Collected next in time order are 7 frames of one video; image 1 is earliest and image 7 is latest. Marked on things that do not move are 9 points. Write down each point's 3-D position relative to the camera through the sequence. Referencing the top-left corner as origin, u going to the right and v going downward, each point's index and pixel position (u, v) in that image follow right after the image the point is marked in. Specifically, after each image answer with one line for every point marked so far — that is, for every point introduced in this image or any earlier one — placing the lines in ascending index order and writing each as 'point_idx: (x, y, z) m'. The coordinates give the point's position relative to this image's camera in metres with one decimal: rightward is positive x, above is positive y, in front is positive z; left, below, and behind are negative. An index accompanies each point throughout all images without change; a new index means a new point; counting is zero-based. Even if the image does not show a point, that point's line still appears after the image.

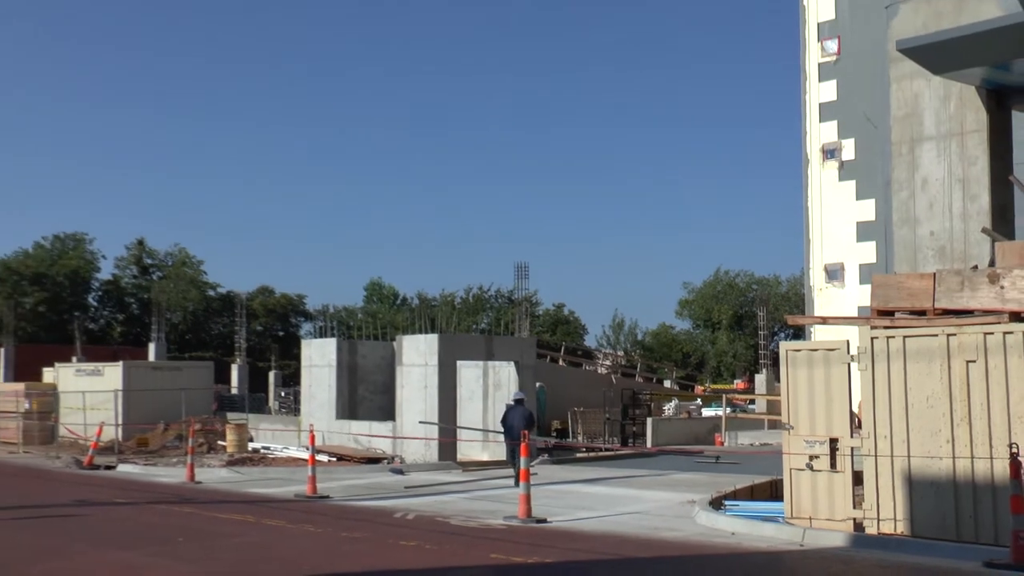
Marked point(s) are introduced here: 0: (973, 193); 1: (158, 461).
0: (+5.8, +1.2, +11.8) m
1: (-6.5, -3.2, +18.1) m
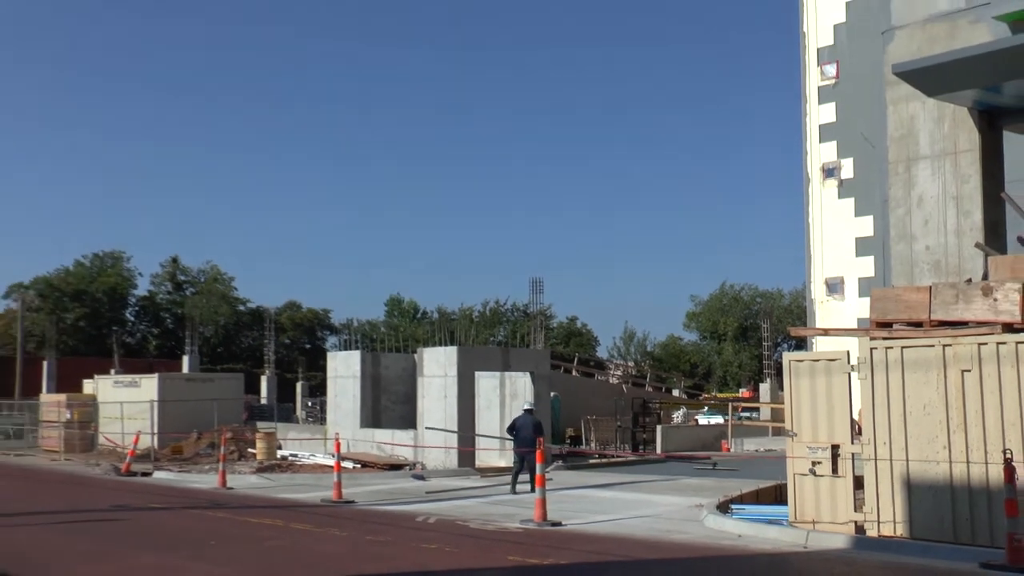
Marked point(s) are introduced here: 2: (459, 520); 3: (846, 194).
0: (+6.0, +1.0, +12.3) m
1: (-6.2, -3.5, +18.7) m
2: (-0.8, -3.3, +13.4) m
3: (+5.0, +1.4, +14.3) m
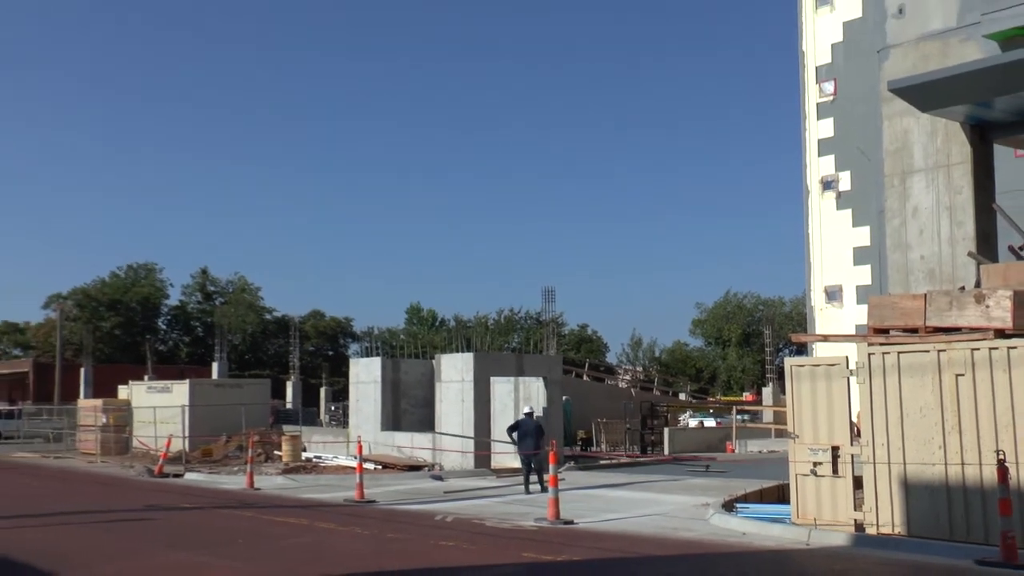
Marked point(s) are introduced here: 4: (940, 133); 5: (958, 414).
0: (+6.2, +0.9, +12.9) m
1: (-5.9, -3.7, +19.4) m
2: (-0.6, -3.4, +14.0) m
3: (+5.2, +1.3, +14.9) m
4: (+6.0, +2.2, +13.1) m
5: (+5.9, -1.7, +12.4) m
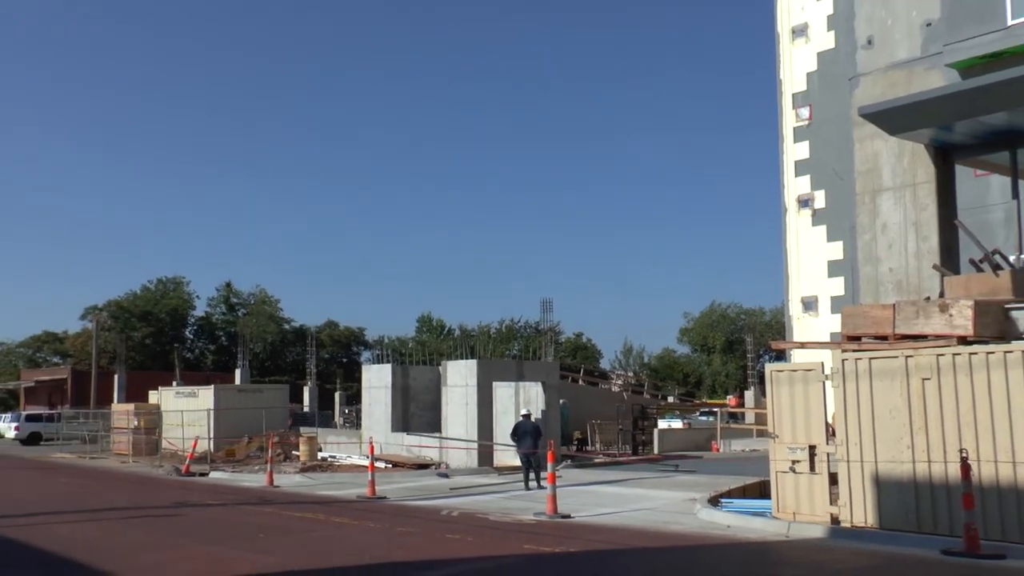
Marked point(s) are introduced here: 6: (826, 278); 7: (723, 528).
0: (+6.2, +0.8, +14.0) m
1: (-5.9, -3.9, +20.5) m
2: (-0.5, -3.6, +15.1) m
3: (+5.2, +1.1, +15.9) m
4: (+6.0, +2.0, +14.2) m
5: (+5.9, -1.8, +13.5) m
6: (+5.2, +0.2, +15.7) m
7: (+3.3, -3.7, +14.6) m
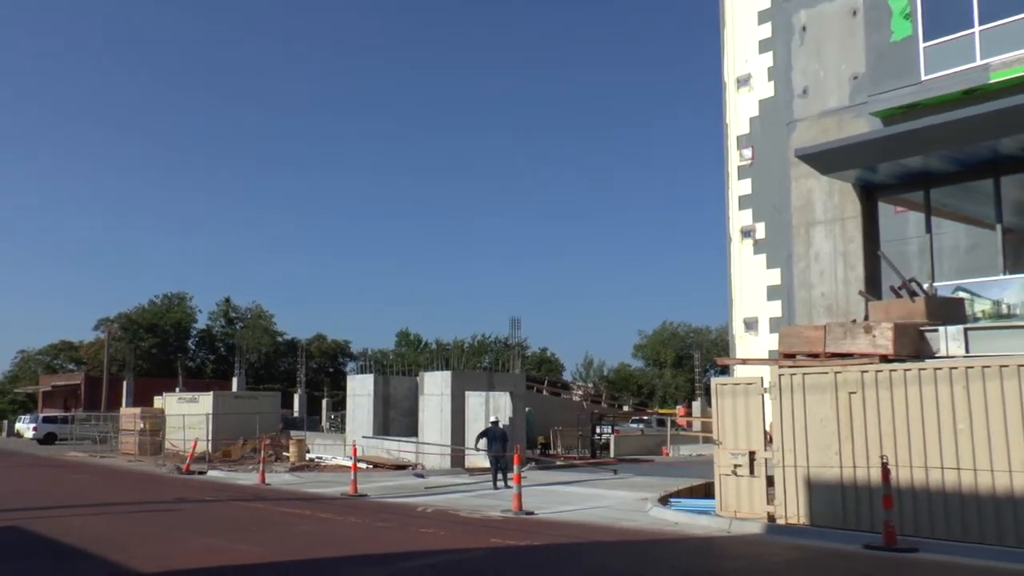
0: (+5.7, +0.4, +15.6) m
1: (-6.5, -4.3, +22.0) m
2: (-1.1, -3.9, +16.6) m
3: (+4.7, +0.7, +17.6) m
4: (+5.6, +1.6, +15.9) m
5: (+5.4, -2.2, +15.1) m
6: (+4.8, -0.2, +17.4) m
7: (+2.8, -4.1, +16.2) m
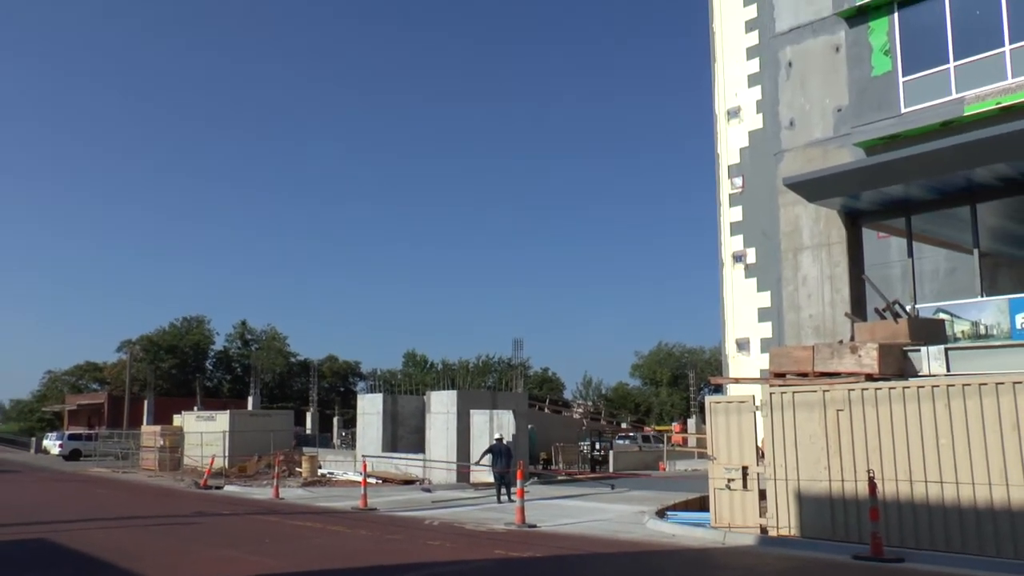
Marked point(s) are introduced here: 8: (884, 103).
0: (+5.7, 0.0, +16.4) m
1: (-6.4, -4.8, +22.7) m
2: (-1.0, -4.4, +17.4) m
3: (+4.7, +0.3, +18.4) m
4: (+5.6, +1.2, +16.7) m
5: (+5.5, -2.6, +15.8) m
6: (+4.8, -0.7, +18.2) m
7: (+2.8, -4.5, +16.9) m
8: (+6.3, +3.1, +15.9) m
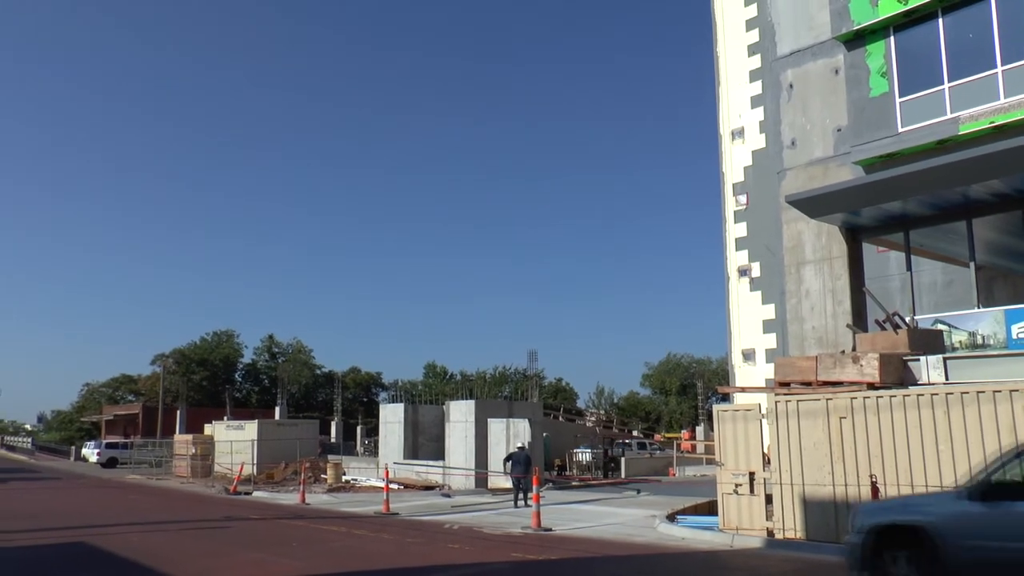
0: (+6.0, -0.2, +17.1) m
1: (-6.0, -5.2, +23.5) m
2: (-0.7, -4.6, +18.1) m
3: (+5.0, 0.0, +19.1) m
4: (+5.9, +1.0, +17.4) m
5: (+5.8, -2.8, +16.5) m
6: (+5.1, -0.9, +18.9) m
7: (+3.1, -4.8, +17.6) m
8: (+6.6, +2.9, +16.6) m
